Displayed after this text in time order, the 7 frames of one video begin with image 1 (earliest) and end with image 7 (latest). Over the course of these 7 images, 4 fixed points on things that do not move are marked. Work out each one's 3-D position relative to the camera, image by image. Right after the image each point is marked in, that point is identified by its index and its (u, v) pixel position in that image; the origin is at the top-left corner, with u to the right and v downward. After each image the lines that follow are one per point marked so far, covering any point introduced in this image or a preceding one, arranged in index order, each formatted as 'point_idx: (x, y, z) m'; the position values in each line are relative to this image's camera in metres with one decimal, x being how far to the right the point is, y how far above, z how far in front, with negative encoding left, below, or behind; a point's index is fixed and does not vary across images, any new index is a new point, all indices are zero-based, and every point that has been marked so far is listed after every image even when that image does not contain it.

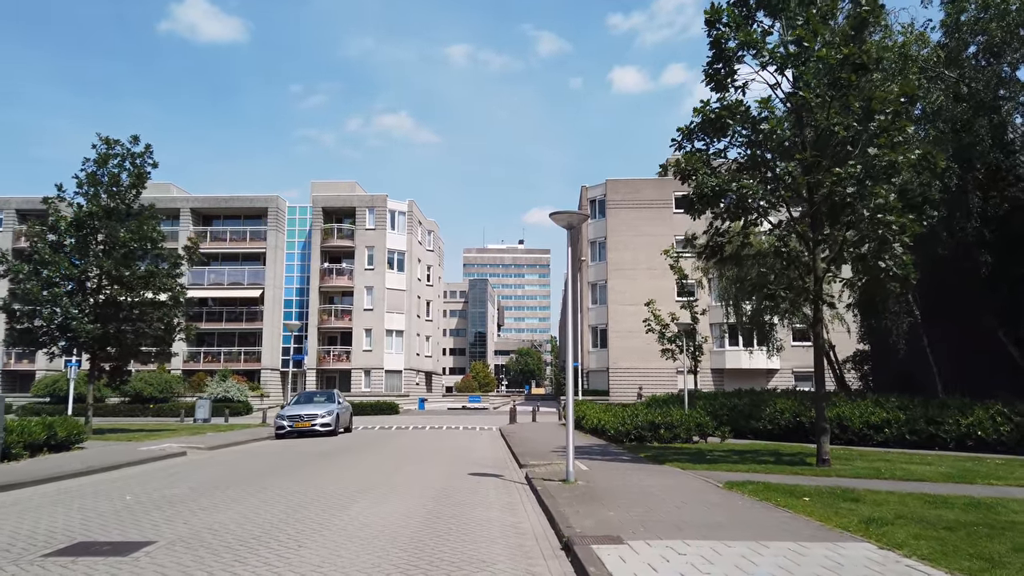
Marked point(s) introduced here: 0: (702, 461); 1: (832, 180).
0: (+3.3, -3.0, +12.9) m
1: (+4.8, +1.6, +11.3) m
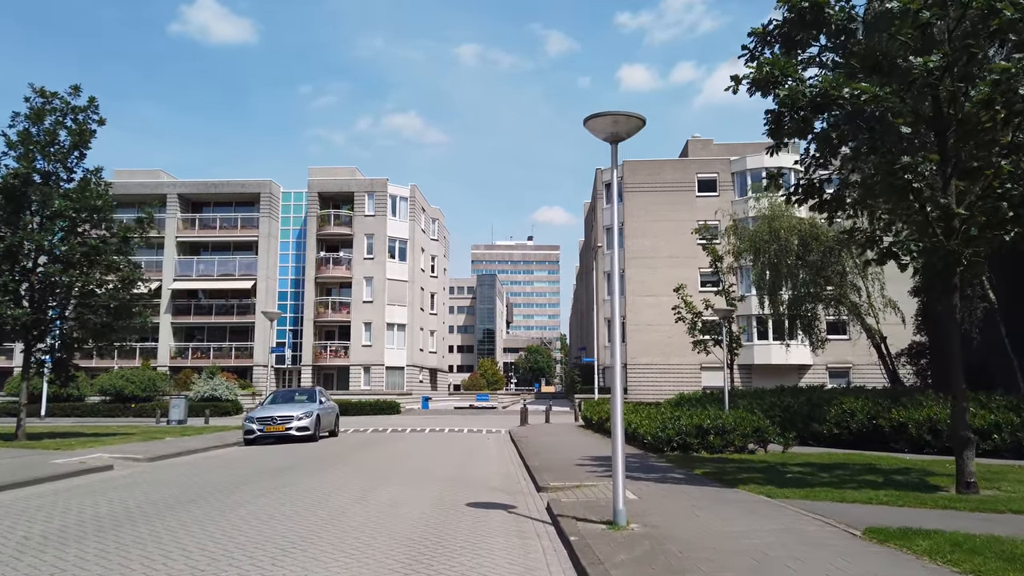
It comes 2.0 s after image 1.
0: (+3.4, -2.4, +9.5) m
1: (+5.0, +2.1, +7.8) m
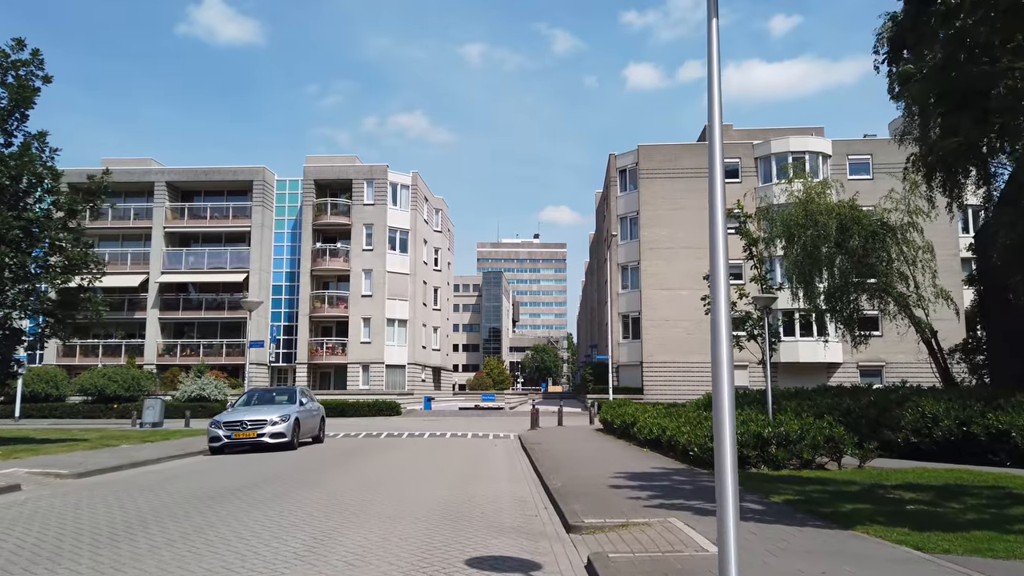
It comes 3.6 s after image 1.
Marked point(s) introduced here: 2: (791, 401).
0: (+3.6, -2.1, +6.7) m
1: (+5.1, +2.5, +5.1) m
2: (+6.6, -2.7, +17.9) m
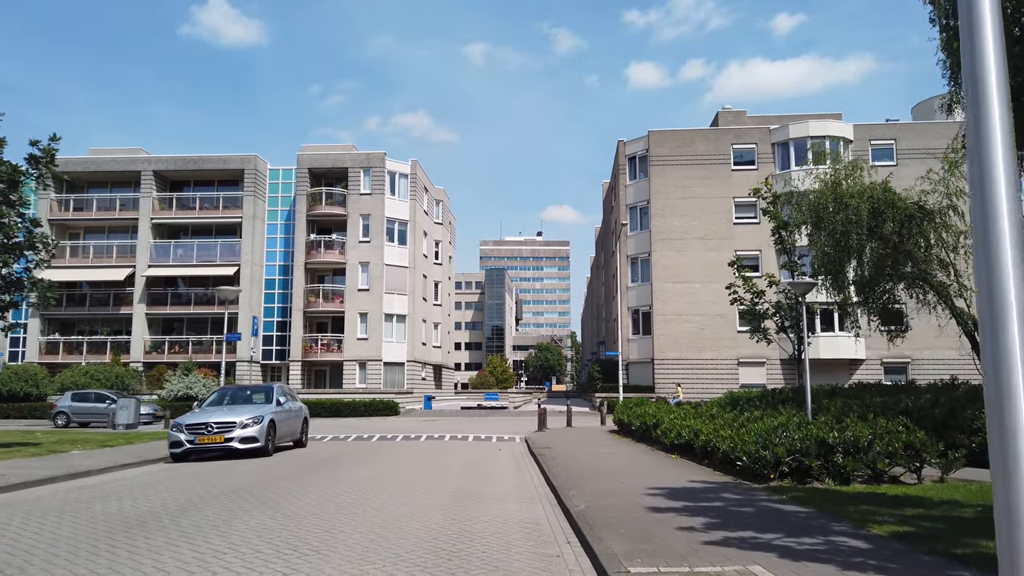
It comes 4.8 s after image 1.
0: (+3.7, -1.7, +4.7) m
1: (+5.2, +2.8, +3.0) m
2: (+6.7, -2.3, +15.8) m
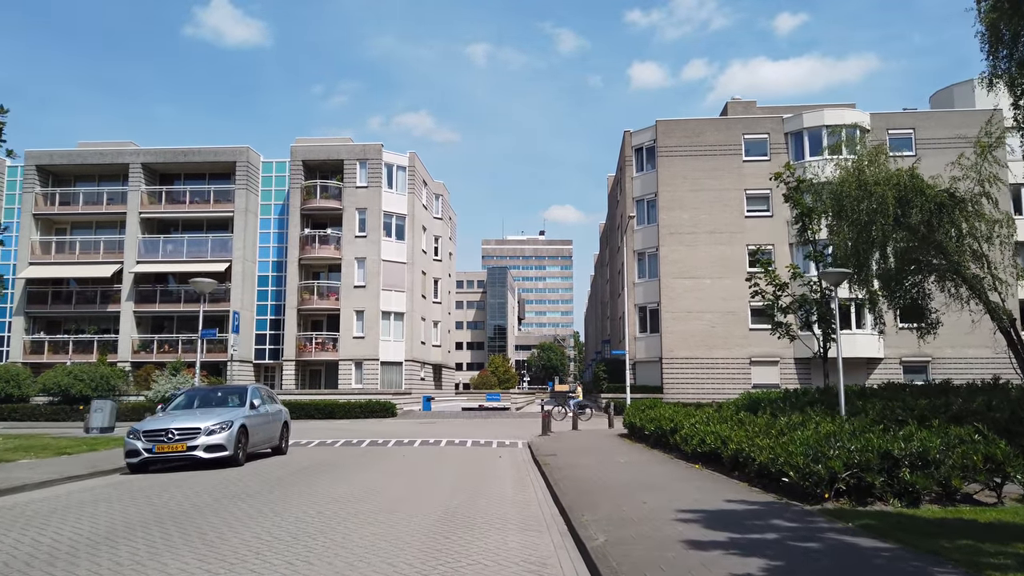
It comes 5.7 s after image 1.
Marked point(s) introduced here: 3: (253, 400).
0: (+3.7, -1.5, +3.1) m
1: (+5.2, +3.0, +1.4) m
2: (+6.8, -2.1, +14.2) m
3: (-4.6, -2.0, +13.6) m
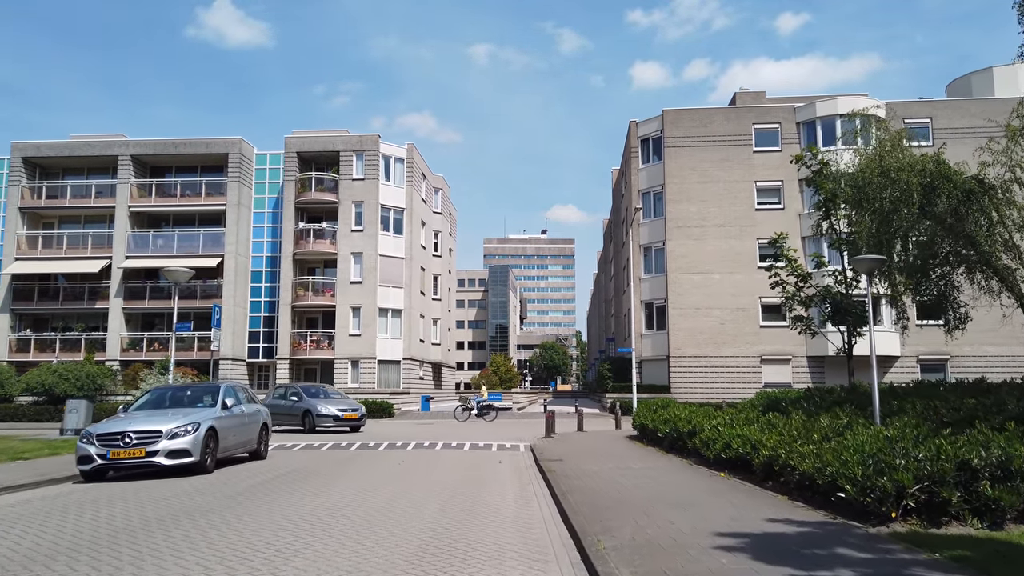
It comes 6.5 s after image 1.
0: (+3.7, -1.3, +1.8) m
1: (+5.2, +3.2, +0.1) m
2: (+6.8, -1.9, +12.9) m
3: (-4.6, -1.8, +12.3) m
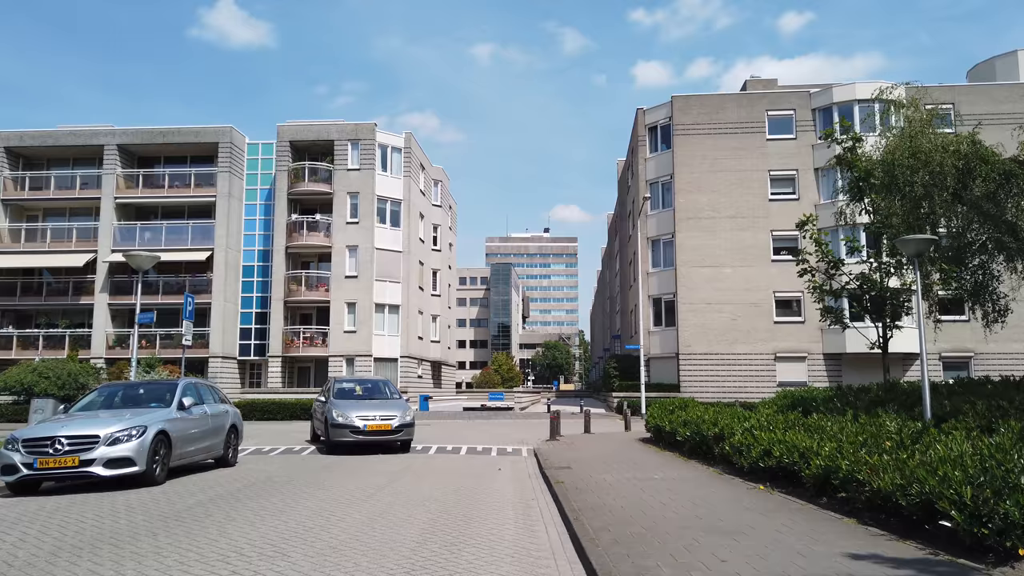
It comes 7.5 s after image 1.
0: (+3.7, -1.1, +0.2) m
1: (+5.1, +3.5, -1.5) m
2: (+6.8, -1.7, +11.3) m
3: (-4.6, -1.6, +10.7) m
